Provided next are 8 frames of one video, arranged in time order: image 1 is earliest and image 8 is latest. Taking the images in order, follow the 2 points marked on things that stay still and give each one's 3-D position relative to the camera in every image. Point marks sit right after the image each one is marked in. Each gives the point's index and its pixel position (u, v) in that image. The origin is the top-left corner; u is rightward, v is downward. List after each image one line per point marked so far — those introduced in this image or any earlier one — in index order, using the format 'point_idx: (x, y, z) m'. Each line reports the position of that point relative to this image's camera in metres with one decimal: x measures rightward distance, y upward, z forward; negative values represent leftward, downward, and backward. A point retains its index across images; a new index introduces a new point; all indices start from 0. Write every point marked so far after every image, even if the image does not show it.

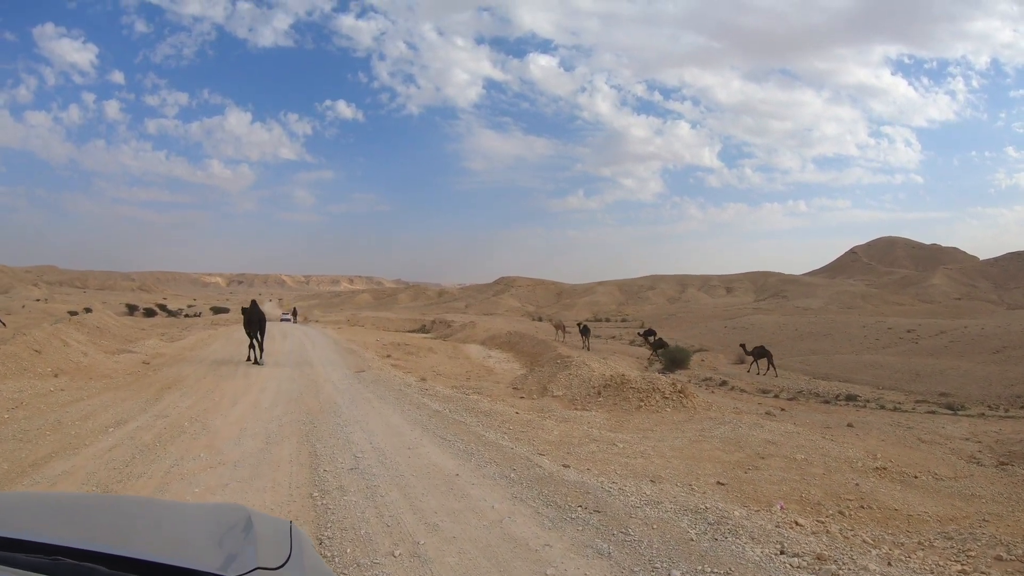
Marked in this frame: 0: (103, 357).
0: (-10.1, -1.7, +15.0) m
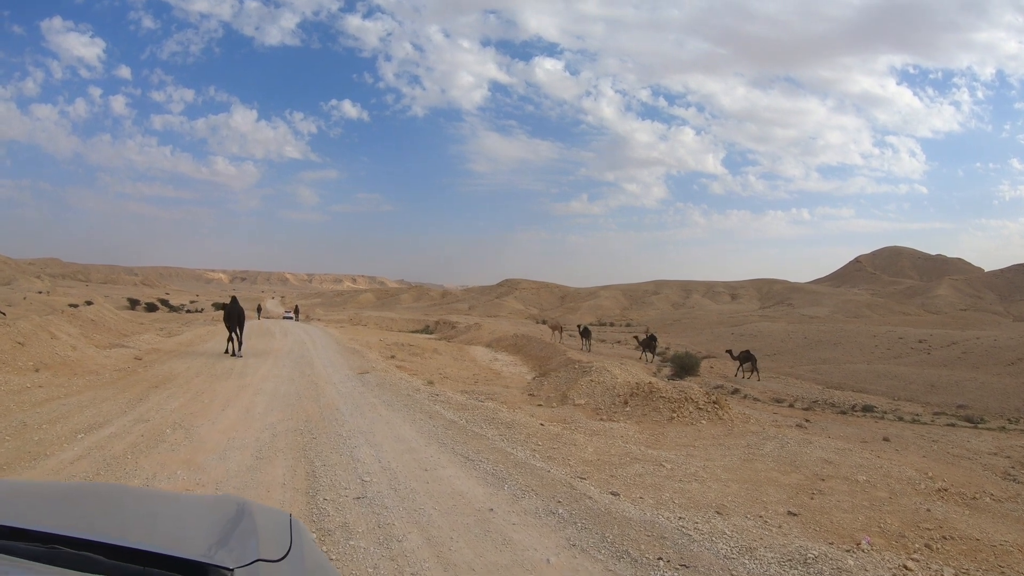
0: (-9.9, -1.5, +14.3) m
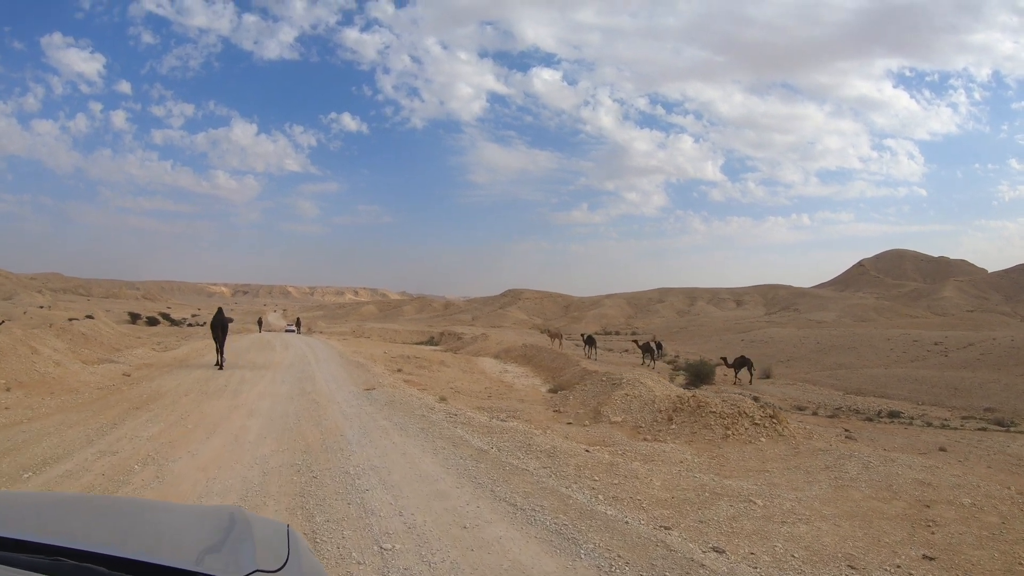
0: (-9.5, -1.7, +13.3) m
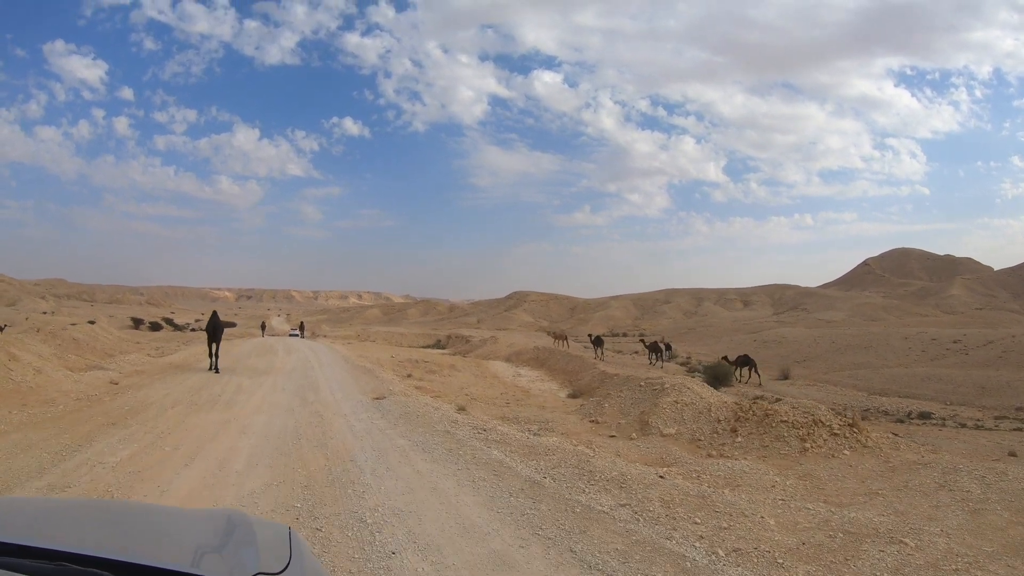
0: (-9.1, -1.8, +12.3) m
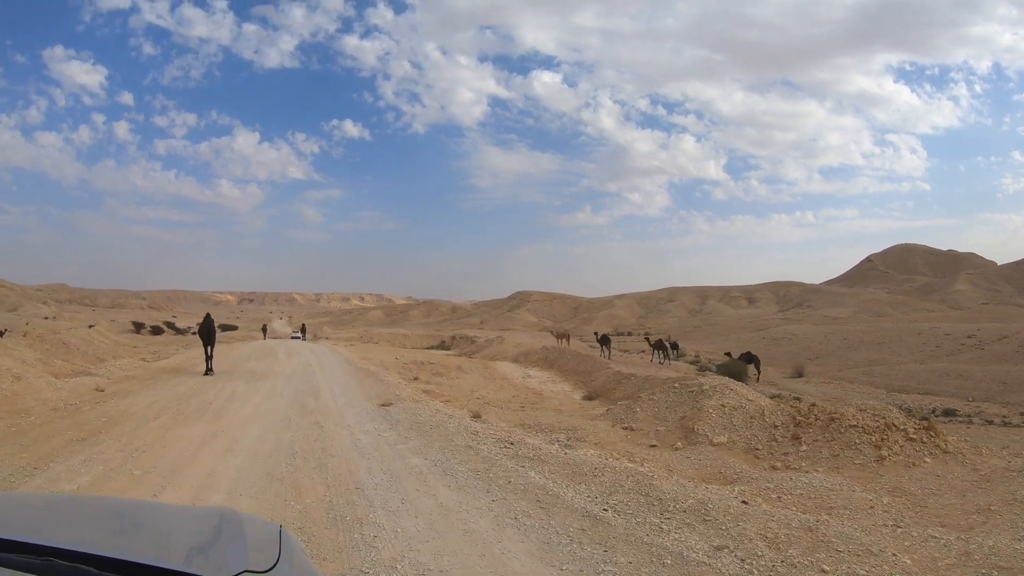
0: (-8.8, -1.8, +11.5) m
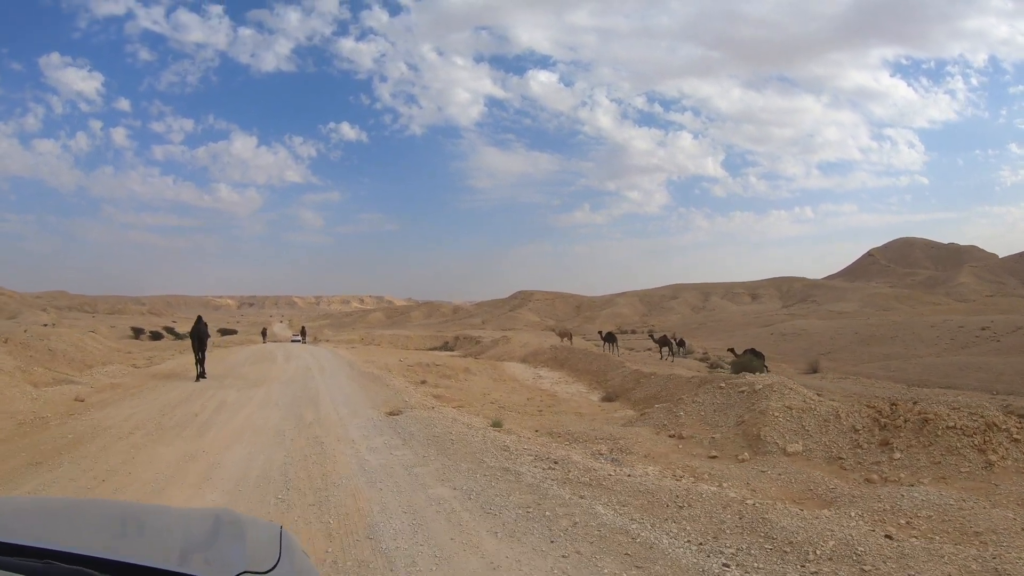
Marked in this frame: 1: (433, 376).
0: (-8.5, -1.8, +10.6) m
1: (-2.6, -2.8, +19.5) m
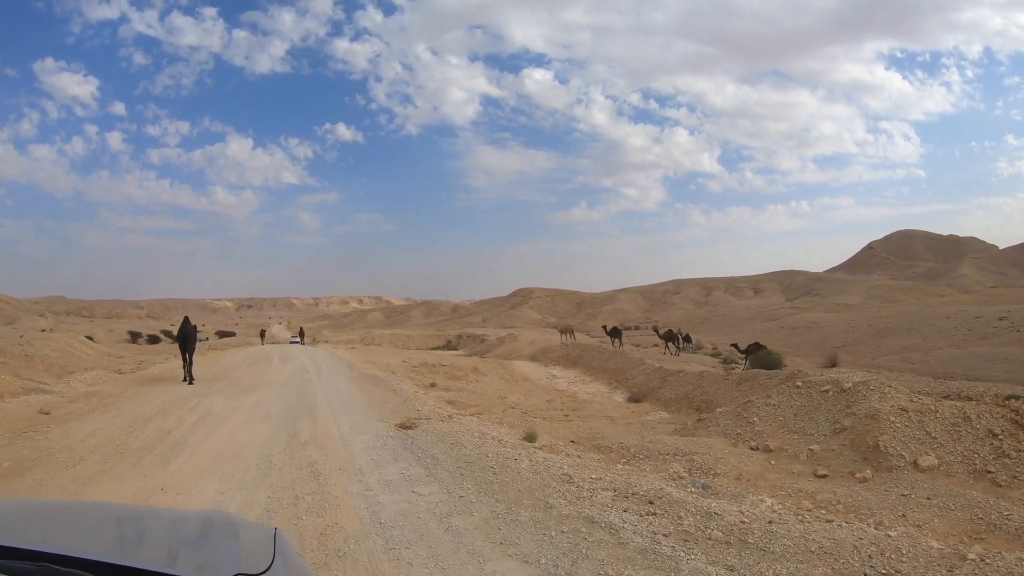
0: (-8.2, -1.8, +9.3) m
1: (-2.2, -2.7, +18.3) m
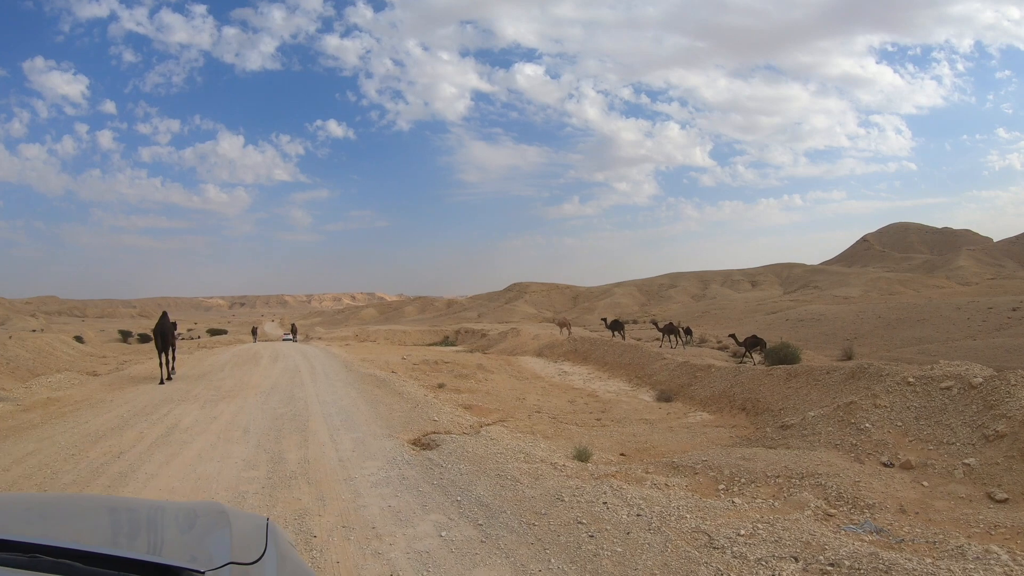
0: (-7.8, -1.7, +7.9) m
1: (-2.0, -2.4, +16.9) m
